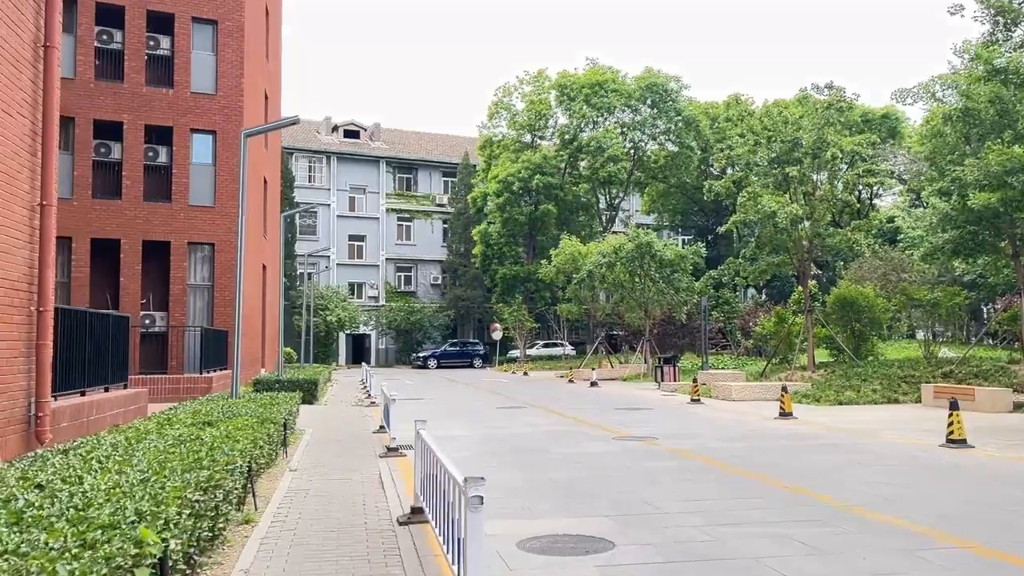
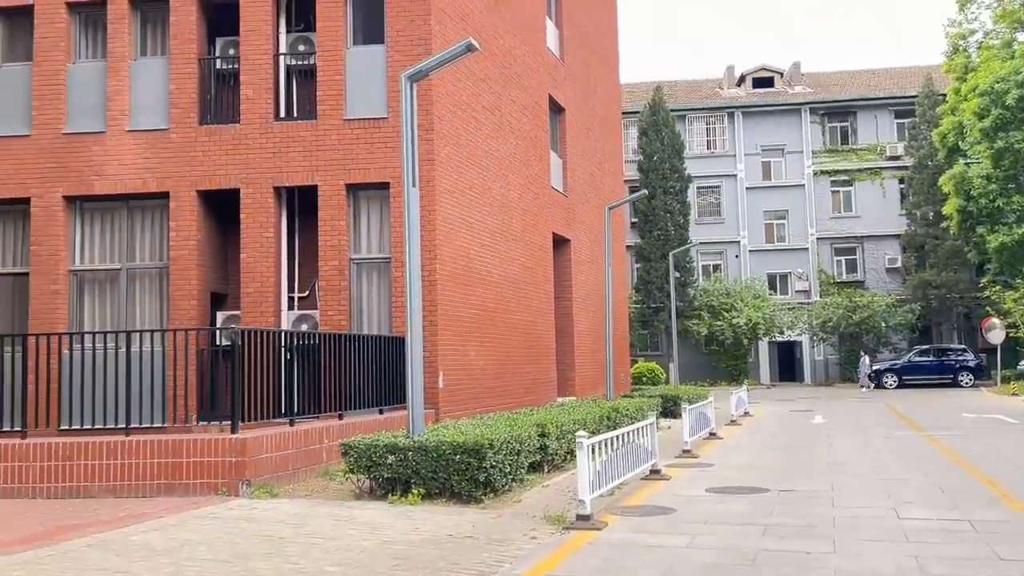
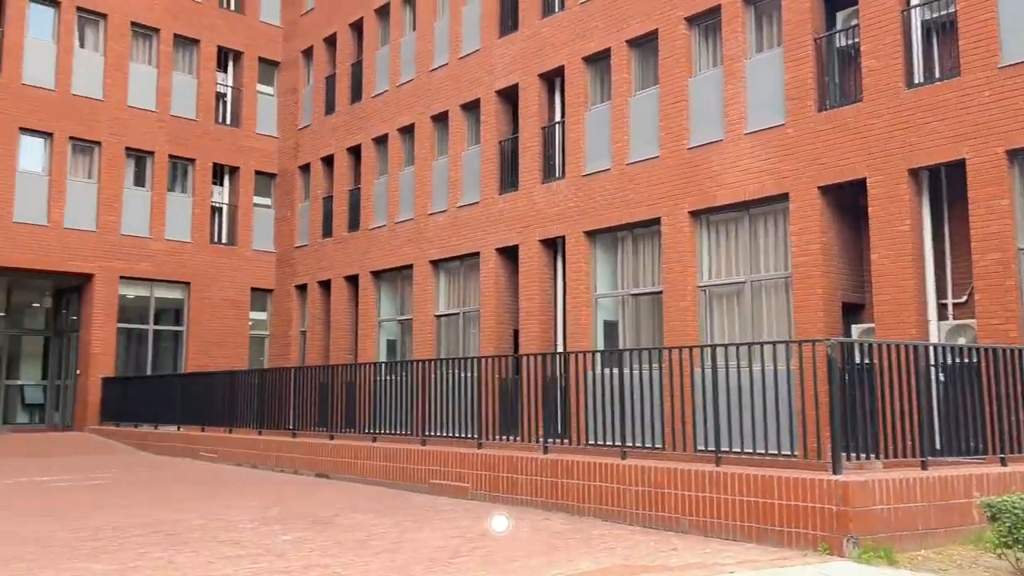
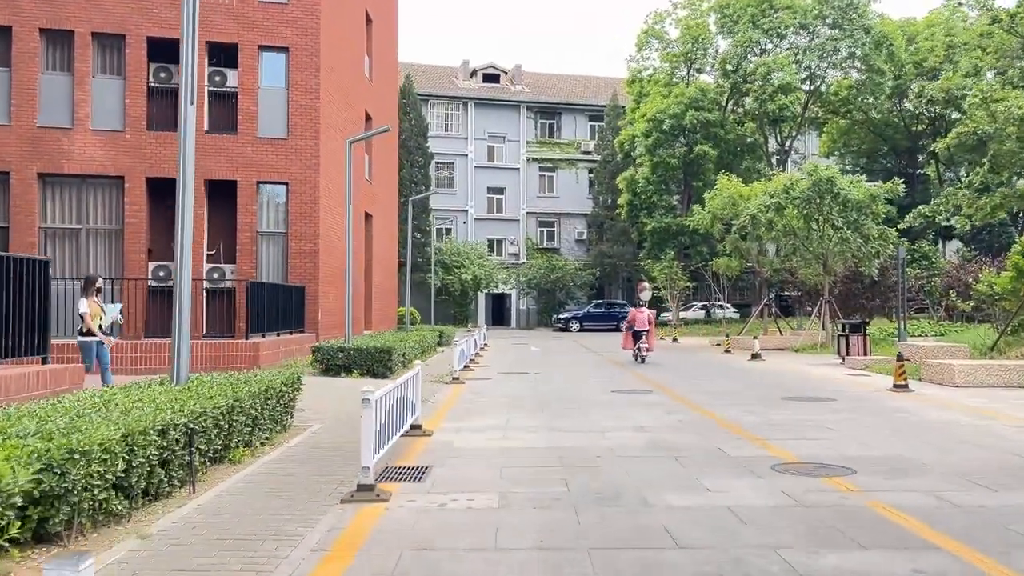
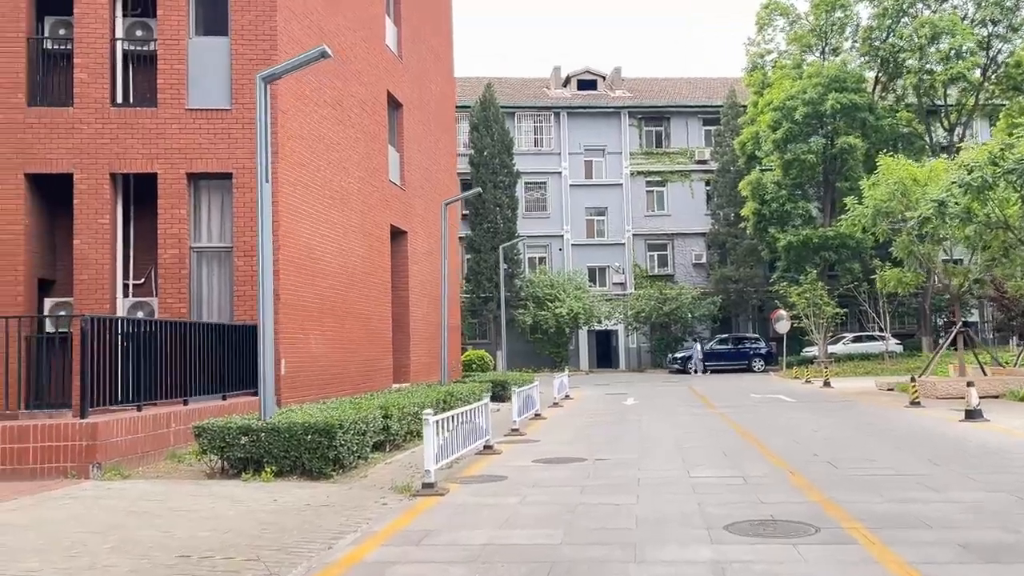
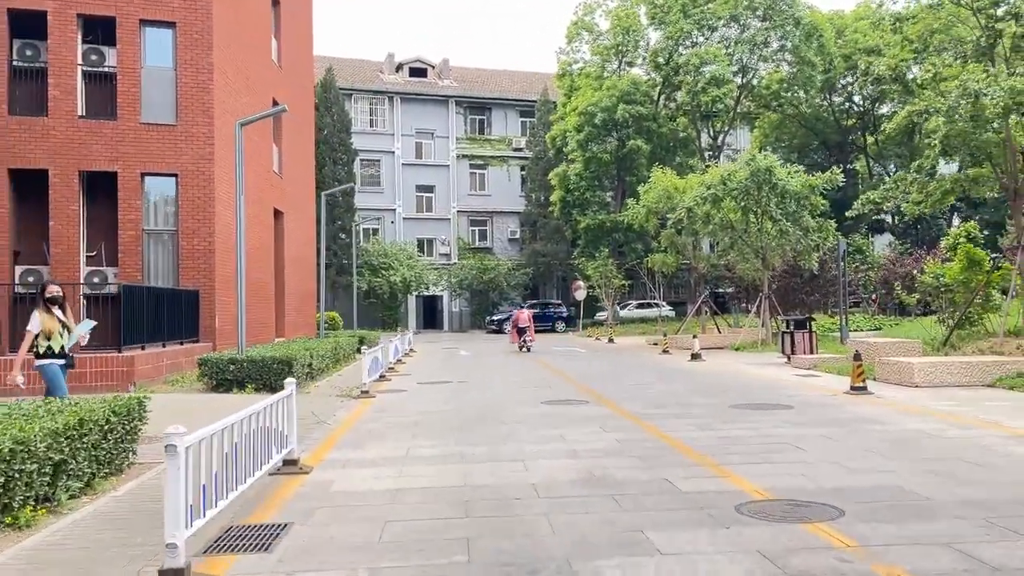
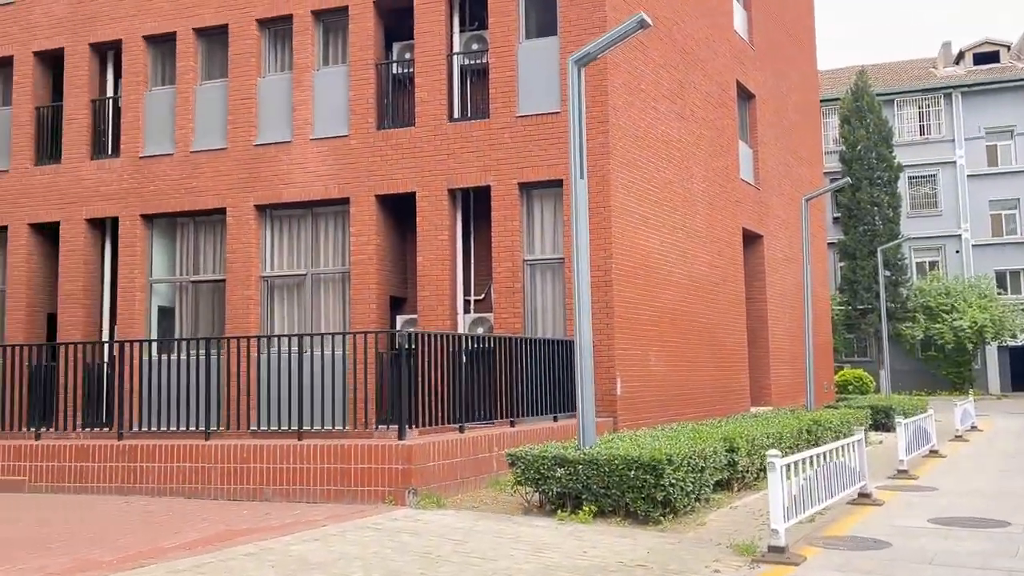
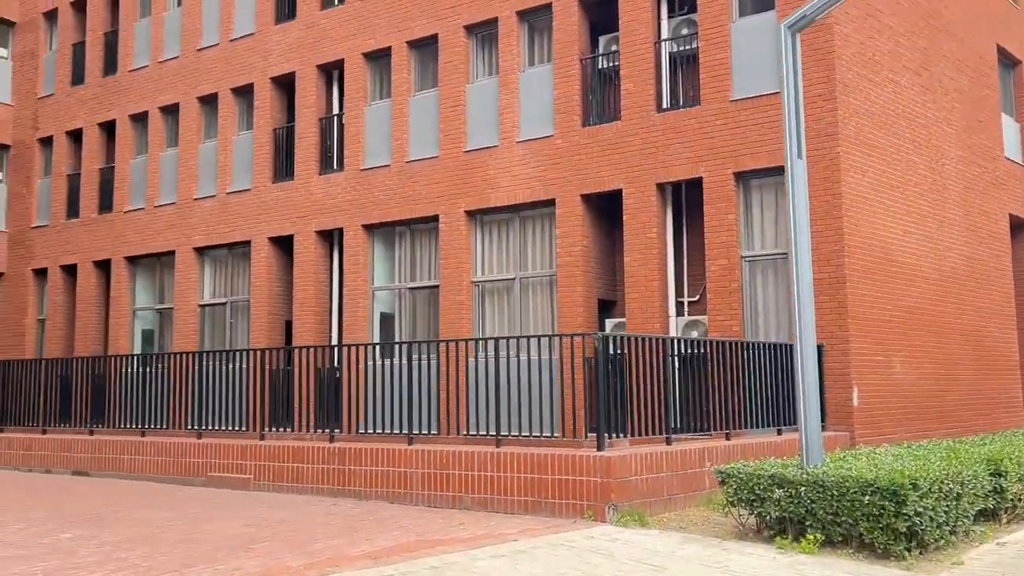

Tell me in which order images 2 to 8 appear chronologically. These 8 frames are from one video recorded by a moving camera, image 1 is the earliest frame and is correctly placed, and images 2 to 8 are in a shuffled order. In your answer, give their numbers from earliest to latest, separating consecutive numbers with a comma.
4, 6, 5, 2, 7, 8, 3
